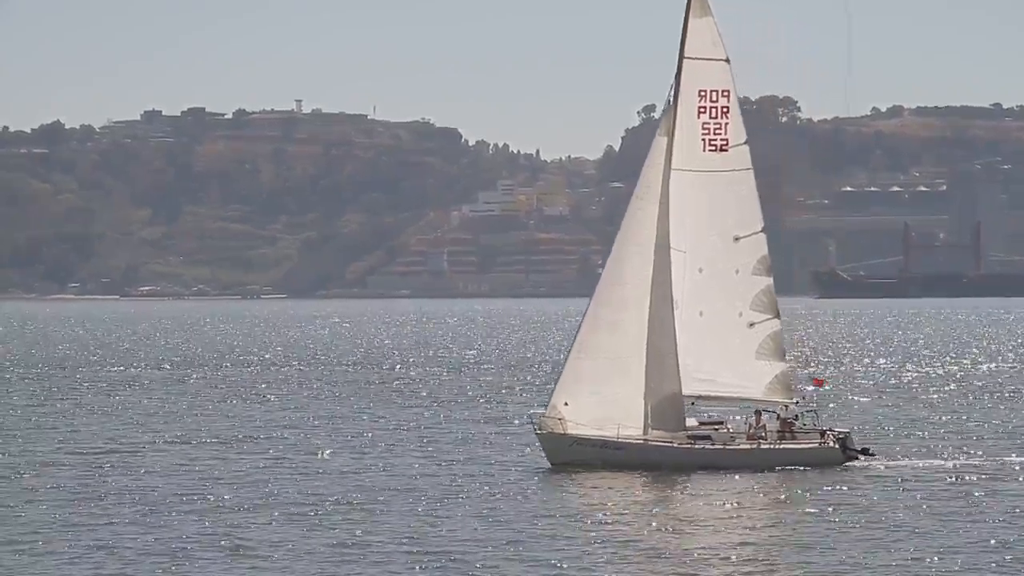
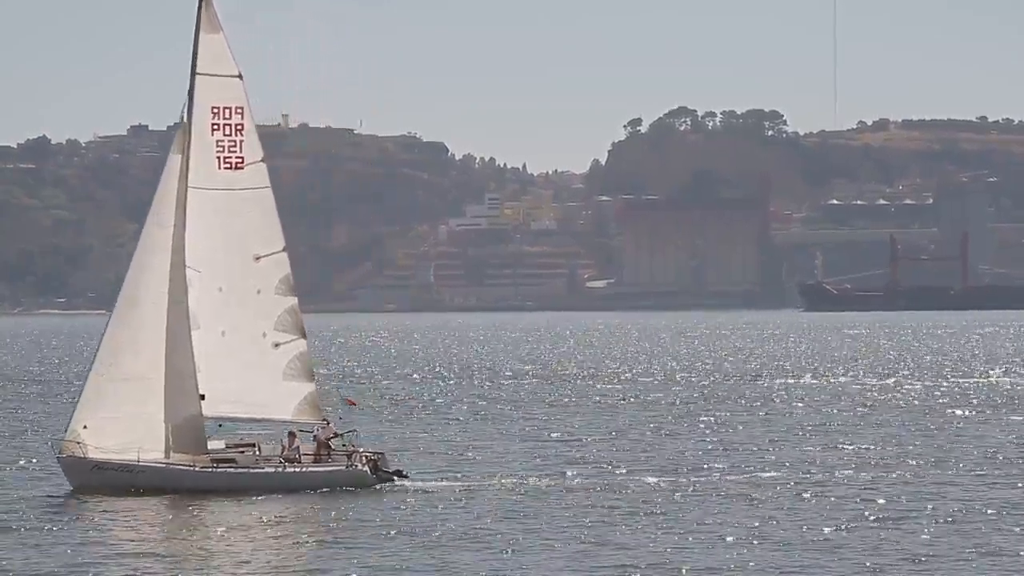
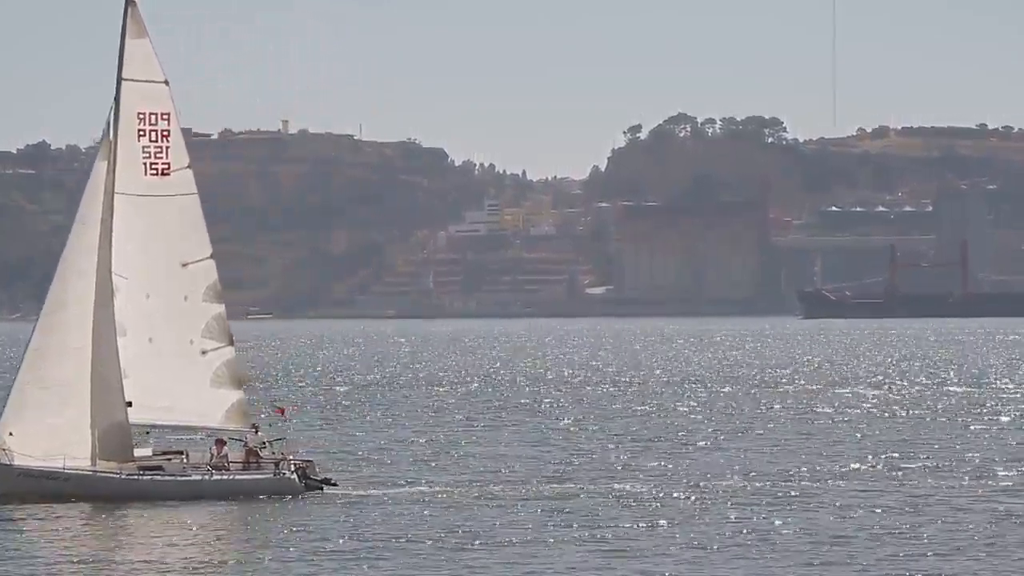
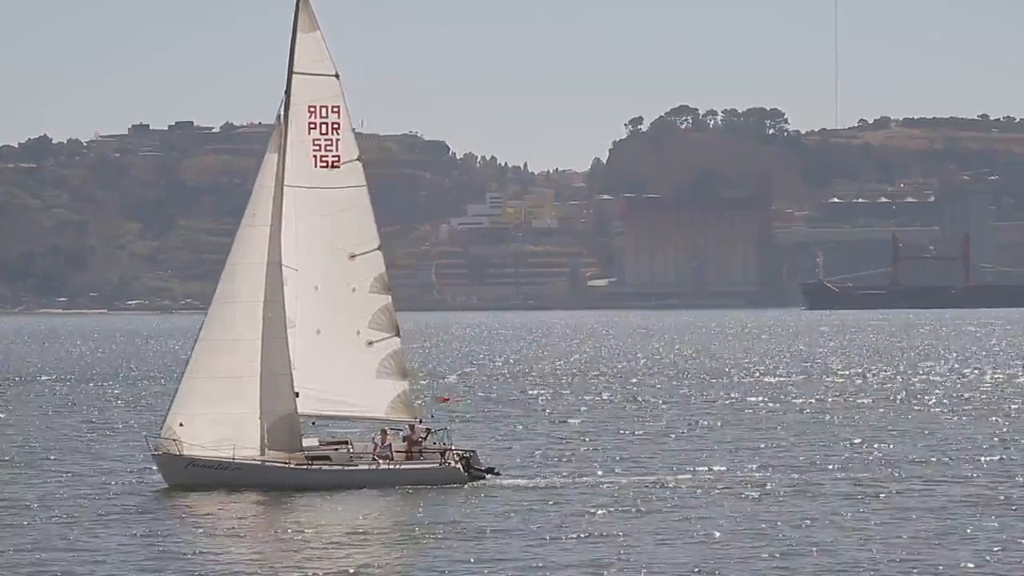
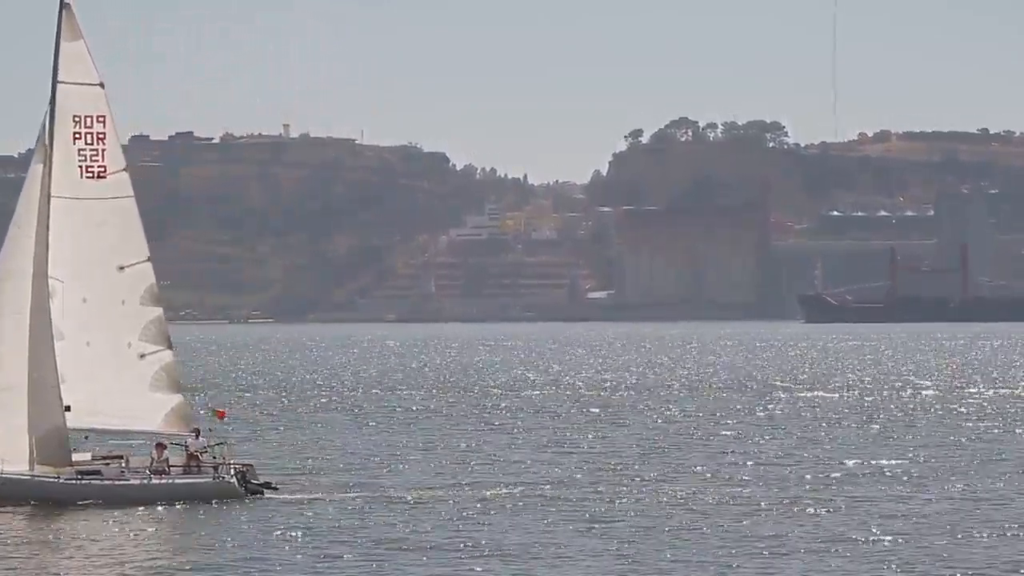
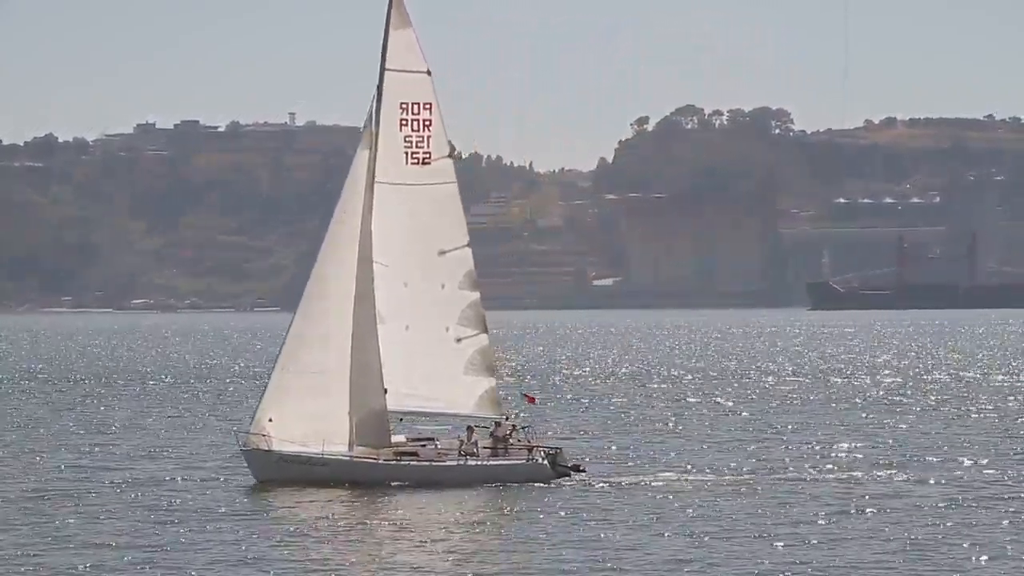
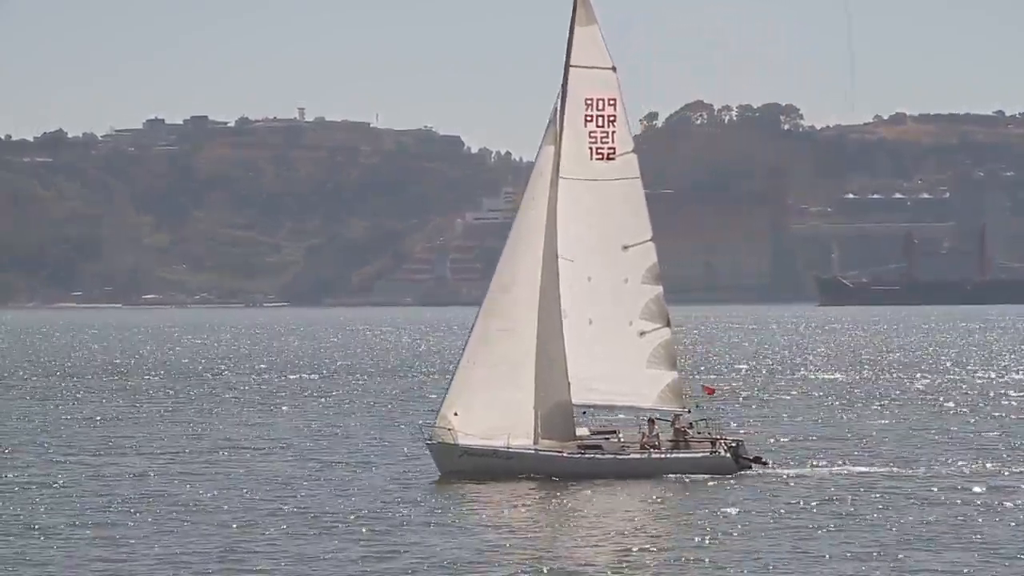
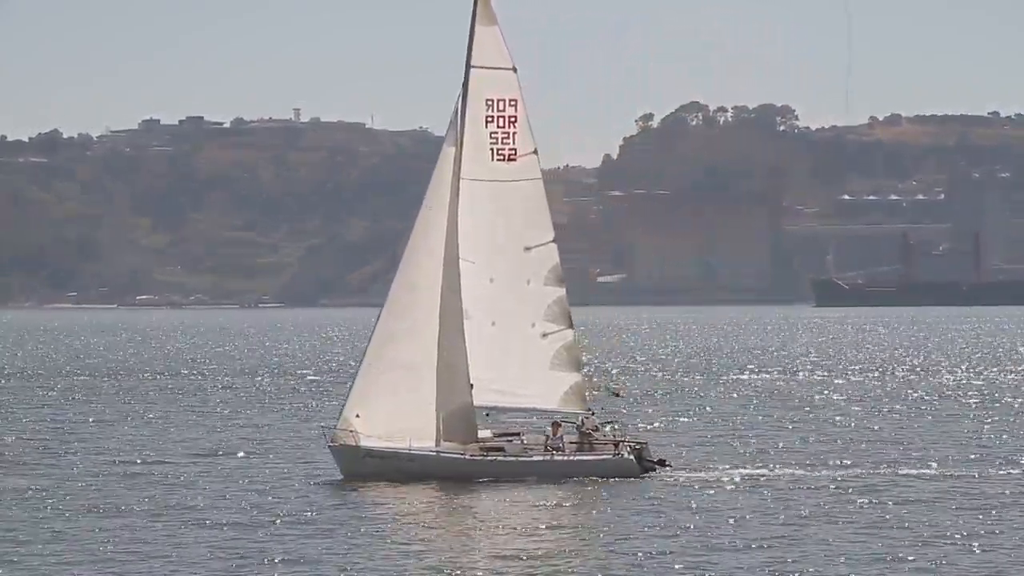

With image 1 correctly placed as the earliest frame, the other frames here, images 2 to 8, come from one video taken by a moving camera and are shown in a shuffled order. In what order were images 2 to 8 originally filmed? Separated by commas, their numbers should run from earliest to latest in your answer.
7, 8, 6, 4, 2, 3, 5
